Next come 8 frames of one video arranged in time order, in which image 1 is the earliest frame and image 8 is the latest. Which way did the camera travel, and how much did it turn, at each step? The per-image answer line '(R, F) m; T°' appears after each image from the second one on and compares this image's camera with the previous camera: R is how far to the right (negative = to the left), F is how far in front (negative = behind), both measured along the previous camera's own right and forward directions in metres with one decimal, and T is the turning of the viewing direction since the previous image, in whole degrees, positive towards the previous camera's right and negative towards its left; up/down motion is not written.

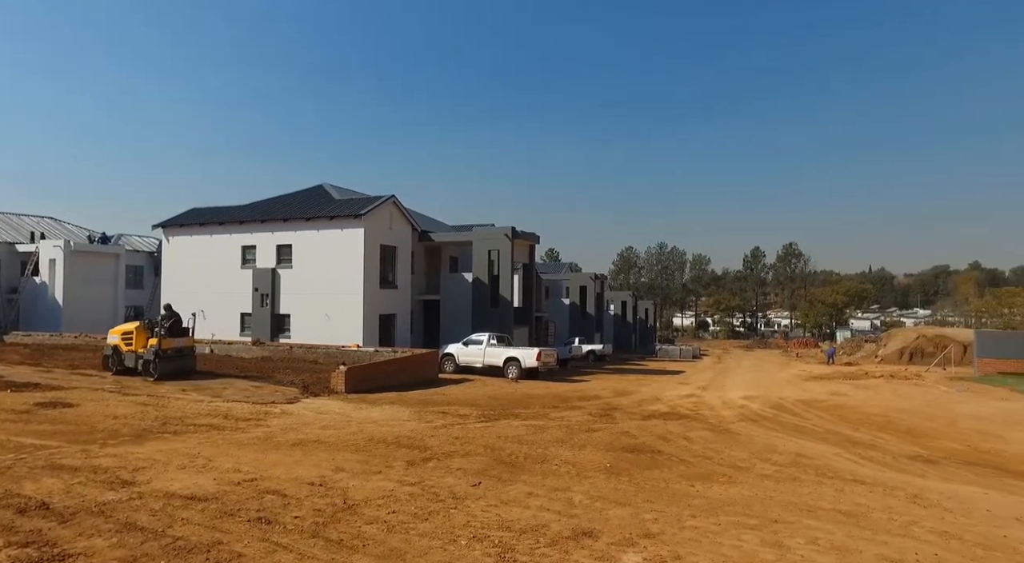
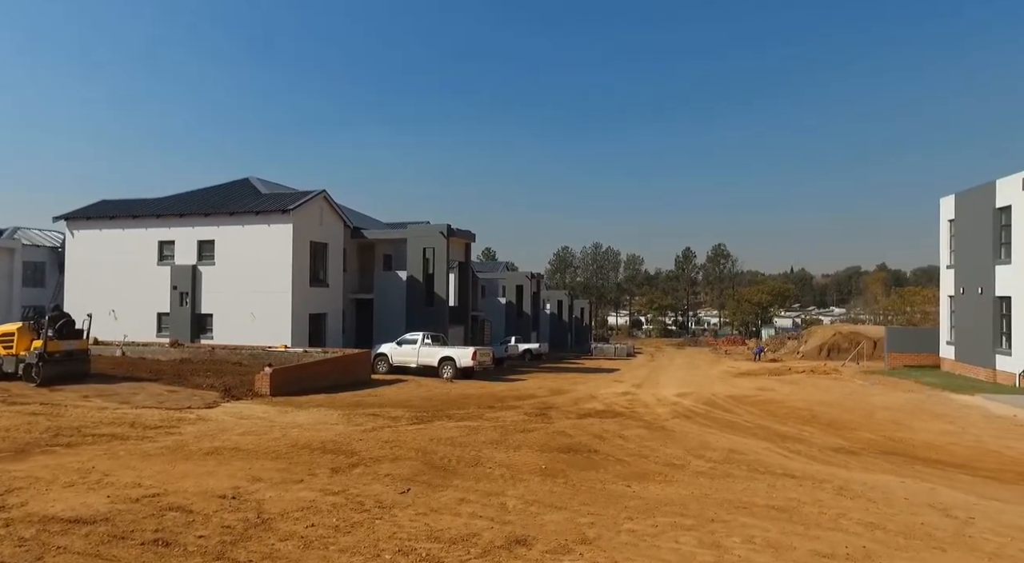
(+0.1, +0.3) m; +5°
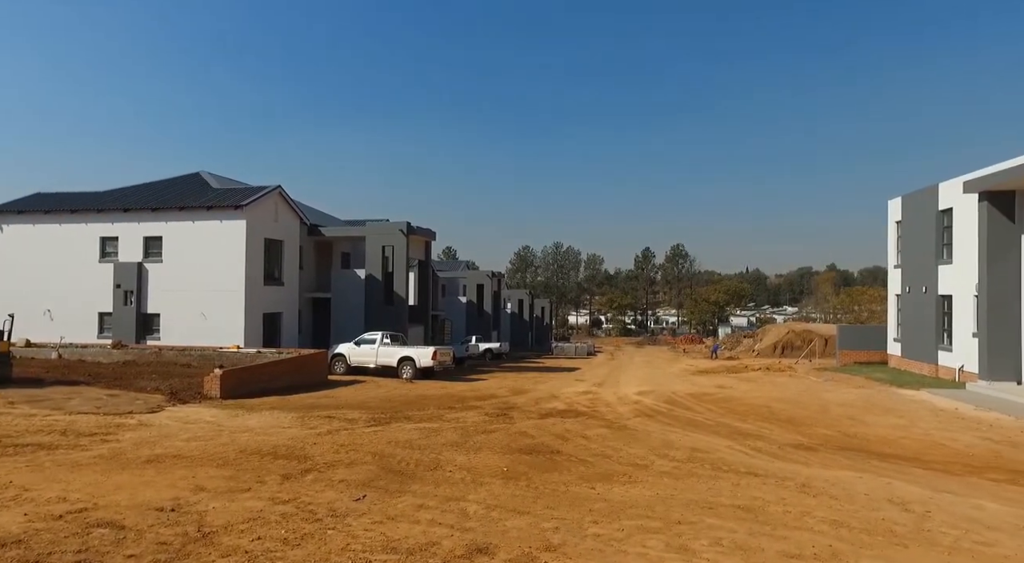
(0.0, +0.3) m; +3°
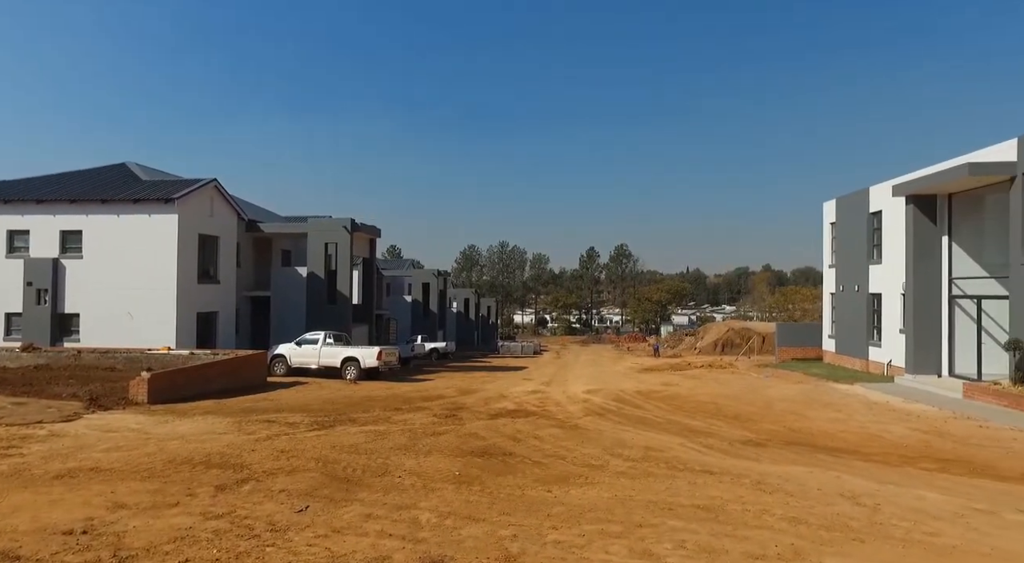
(-0.1, +0.4) m; +4°
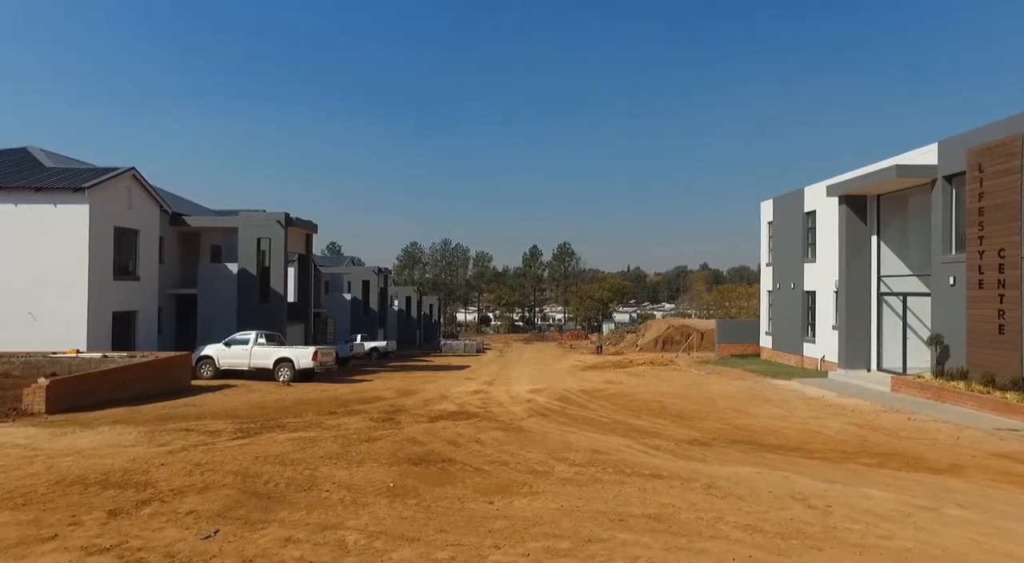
(0.0, +0.6) m; +4°
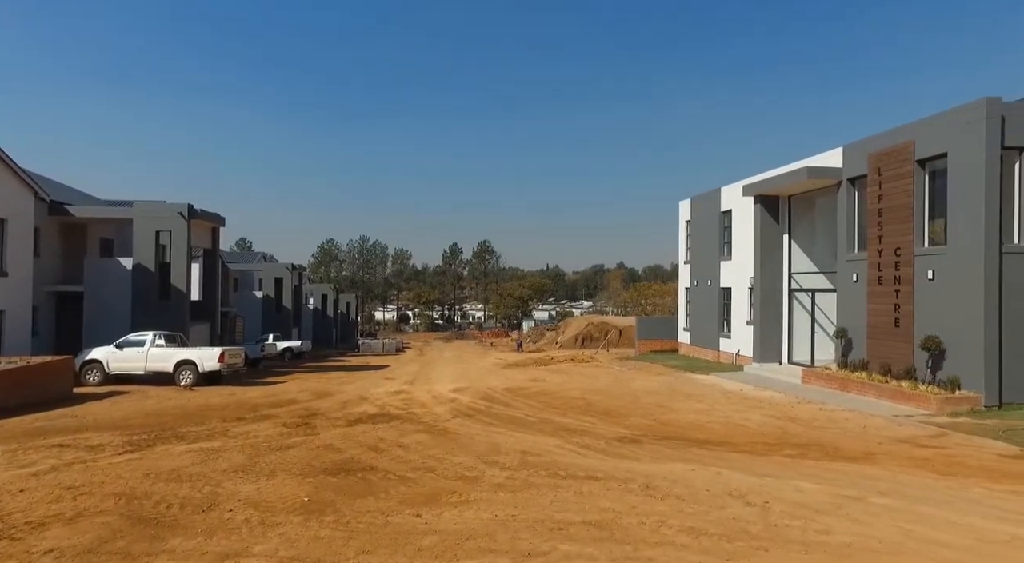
(-0.1, +0.8) m; +6°
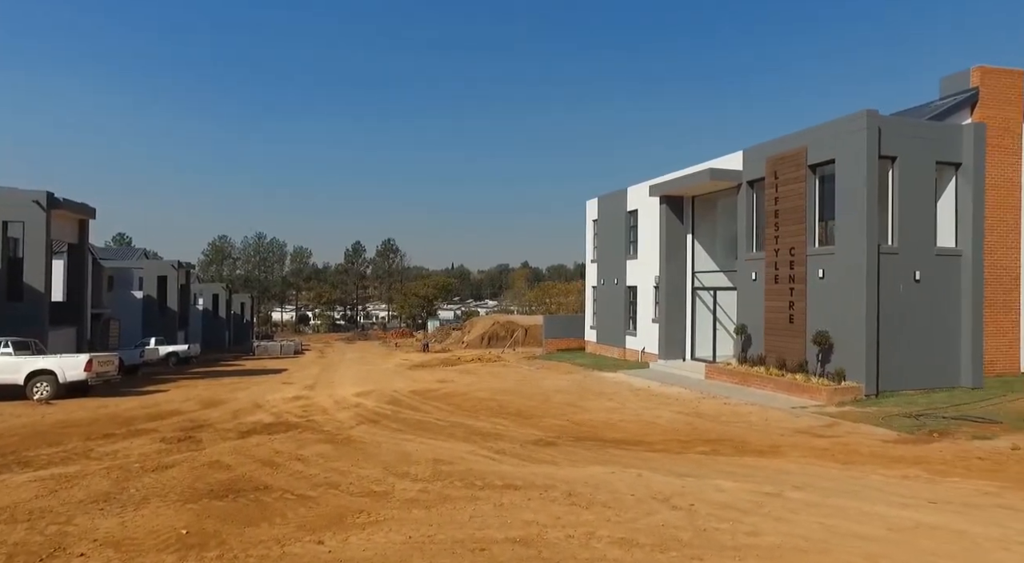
(-0.1, +0.9) m; +7°
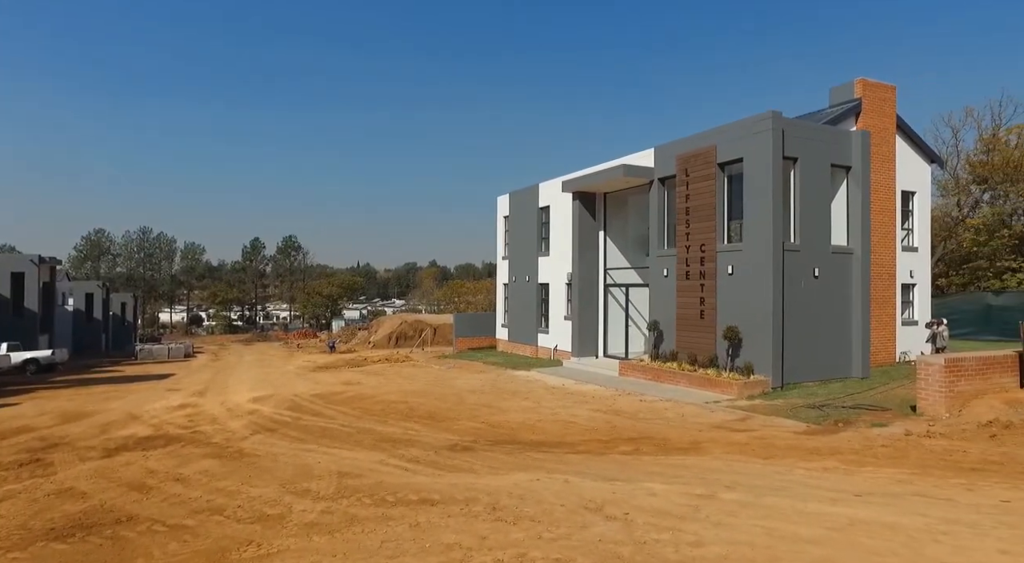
(-0.1, +1.1) m; +7°
